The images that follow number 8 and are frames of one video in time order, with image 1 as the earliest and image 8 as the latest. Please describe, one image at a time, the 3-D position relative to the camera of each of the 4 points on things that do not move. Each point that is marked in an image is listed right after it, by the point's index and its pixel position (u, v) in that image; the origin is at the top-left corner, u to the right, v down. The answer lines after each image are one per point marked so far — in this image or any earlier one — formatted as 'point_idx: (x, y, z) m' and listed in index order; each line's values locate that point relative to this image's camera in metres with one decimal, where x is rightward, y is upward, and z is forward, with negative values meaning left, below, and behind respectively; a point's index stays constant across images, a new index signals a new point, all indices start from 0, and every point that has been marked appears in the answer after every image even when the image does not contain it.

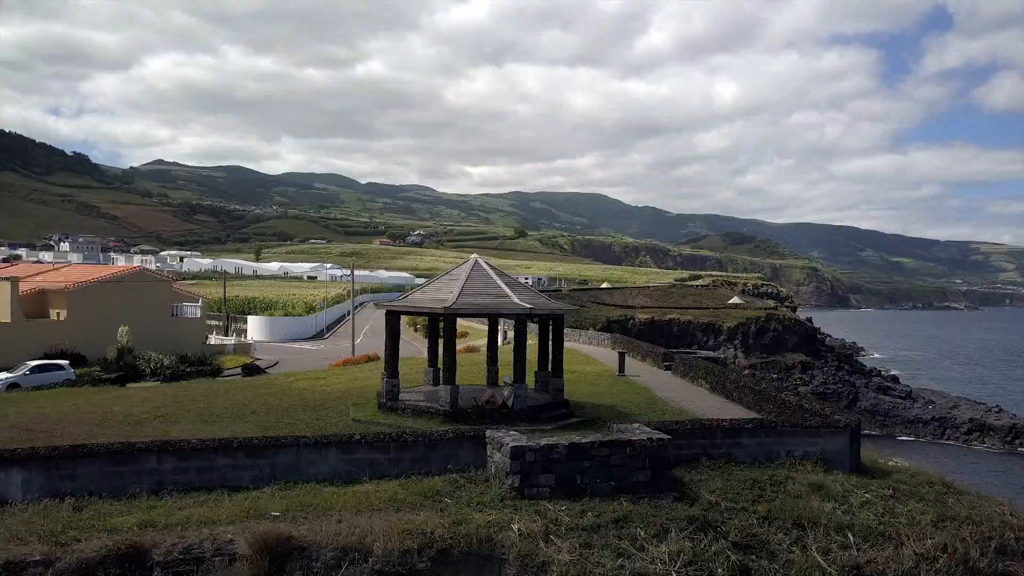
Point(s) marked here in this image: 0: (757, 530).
0: (+1.8, -1.8, +5.7) m
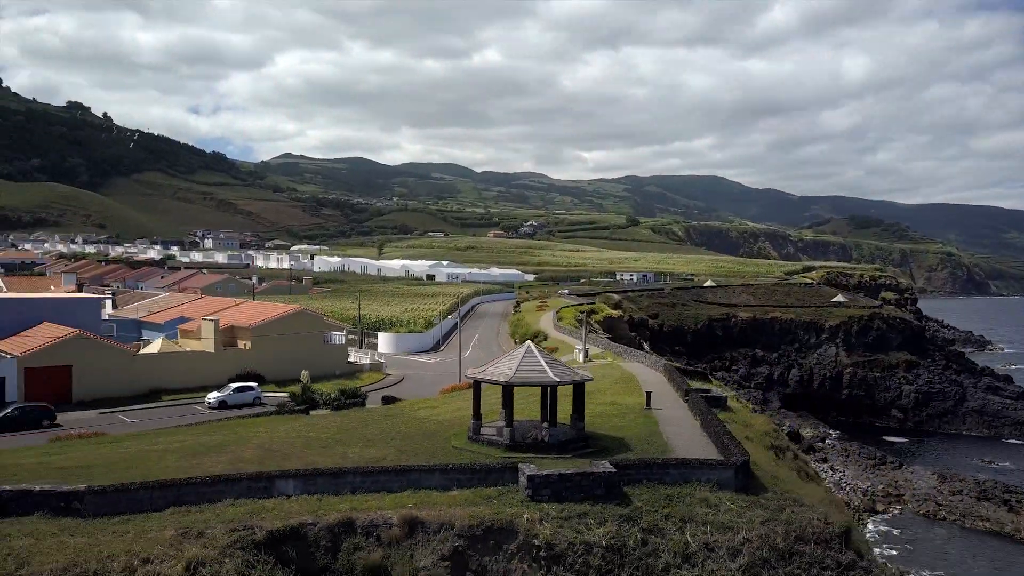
0: (+2.0, -3.2, +10.8) m
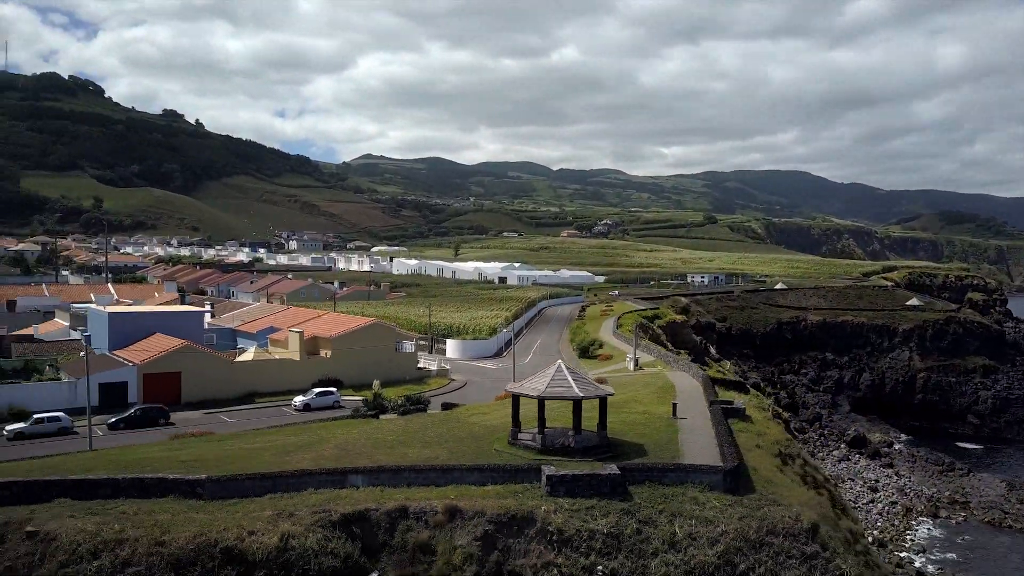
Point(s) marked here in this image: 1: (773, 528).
0: (+2.3, -3.8, +13.2) m
1: (+4.2, -3.9, +13.3) m
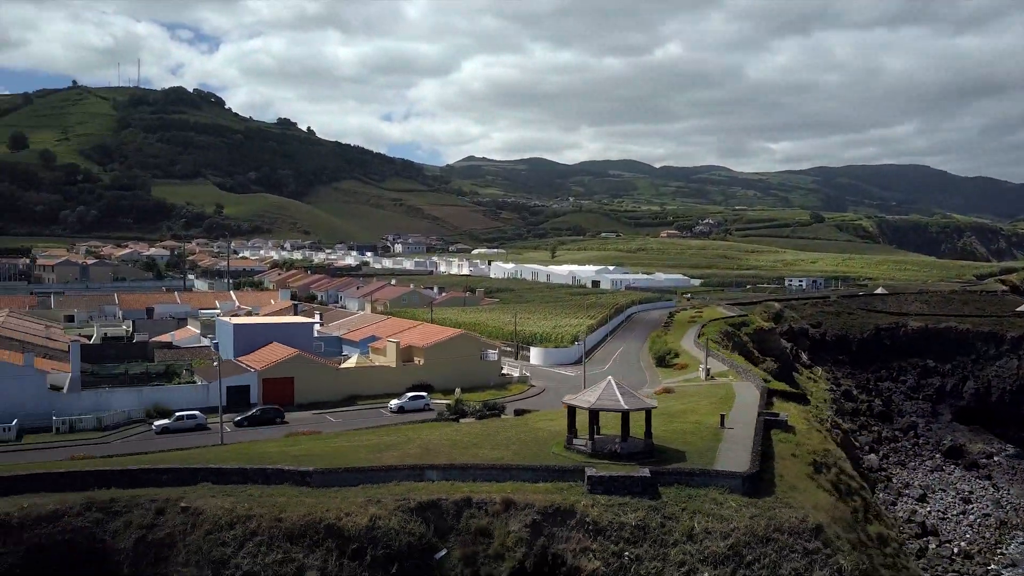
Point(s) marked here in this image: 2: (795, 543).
0: (+3.1, -4.4, +15.7) m
1: (+5.1, -4.5, +15.6) m
2: (+5.2, -4.7, +15.3) m
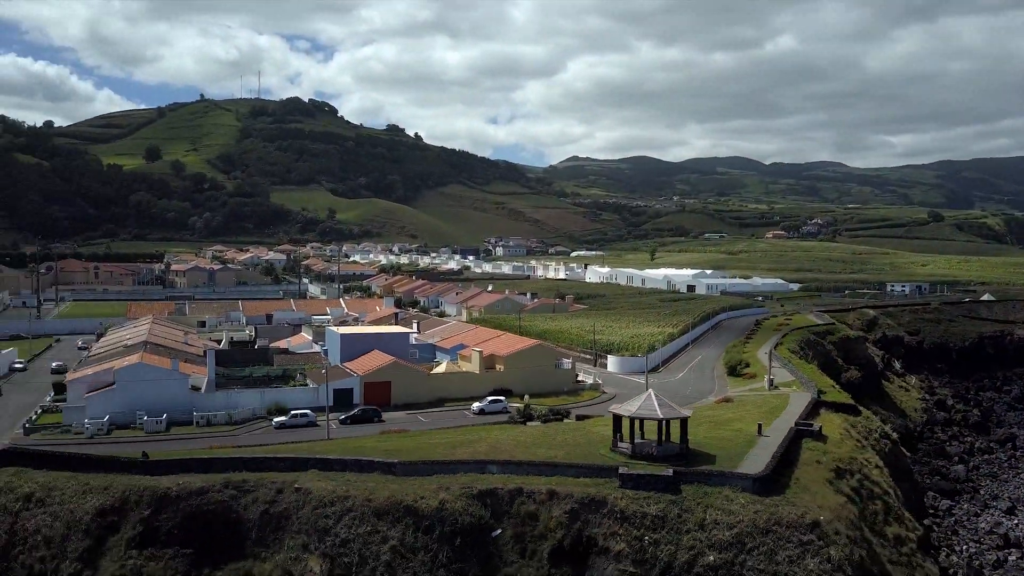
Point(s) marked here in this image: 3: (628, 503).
0: (+4.1, -5.1, +18.8) m
1: (+6.0, -5.2, +18.4) m
2: (+6.1, -5.4, +18.1) m
3: (+2.7, -5.0, +19.0) m
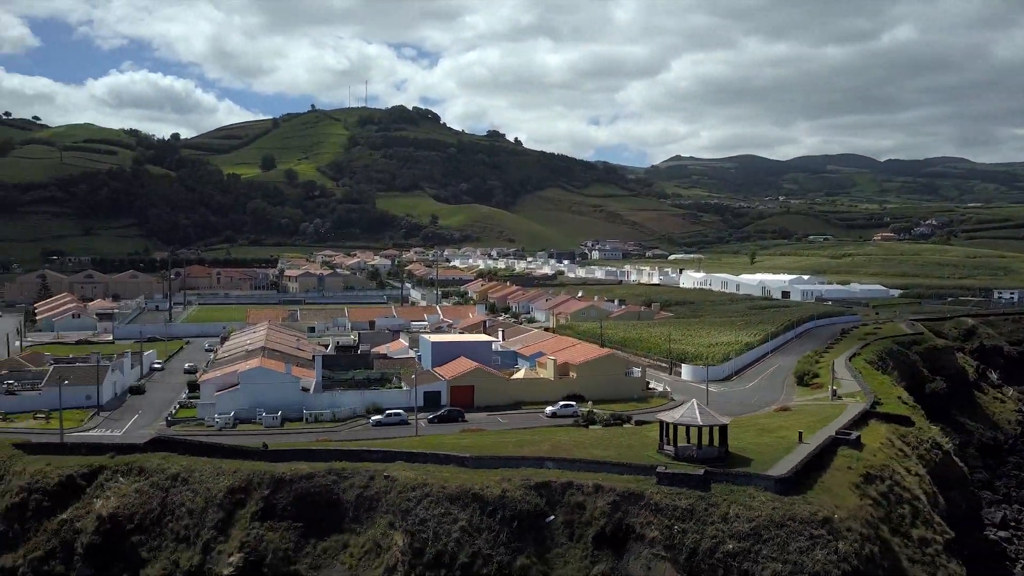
0: (+5.4, -5.7, +21.7) m
1: (+7.3, -5.9, +21.1) m
2: (+7.4, -6.1, +20.8) m
3: (+4.0, -5.6, +22.1) m
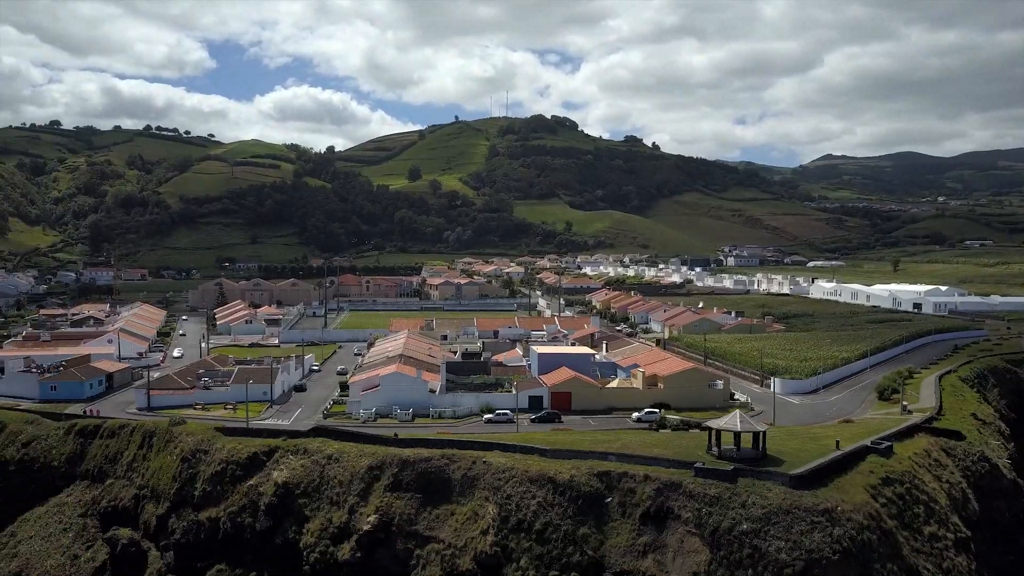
0: (+7.5, -6.8, +27.2) m
1: (+9.2, -7.0, +26.3) m
2: (+9.3, -7.2, +26.0) m
3: (+6.2, -6.7, +27.8) m
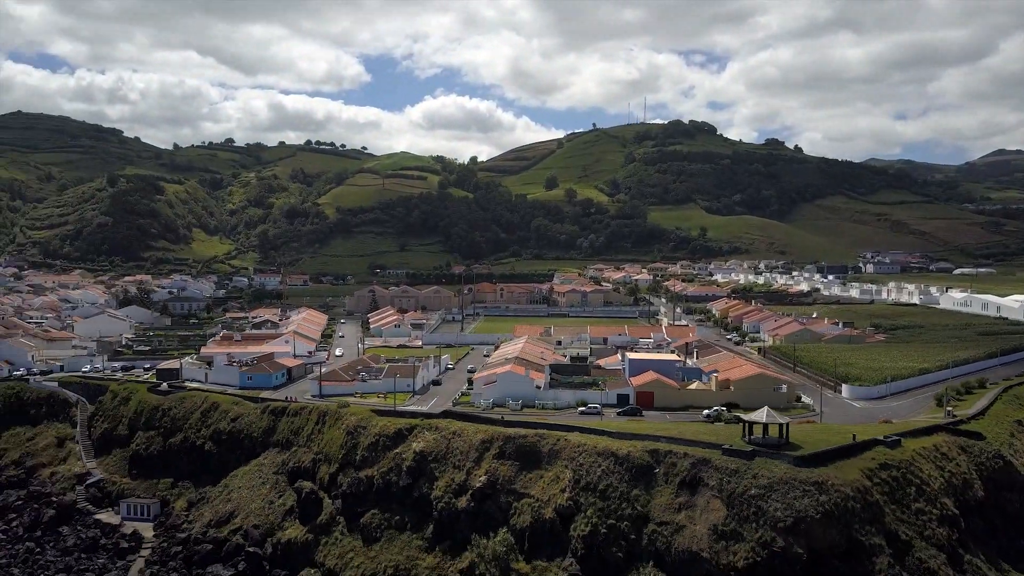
0: (+10.5, -7.9, +35.7) m
1: (+12.0, -8.0, +34.5) m
2: (+12.0, -8.2, +34.2) m
3: (+9.3, -7.8, +36.6) m
